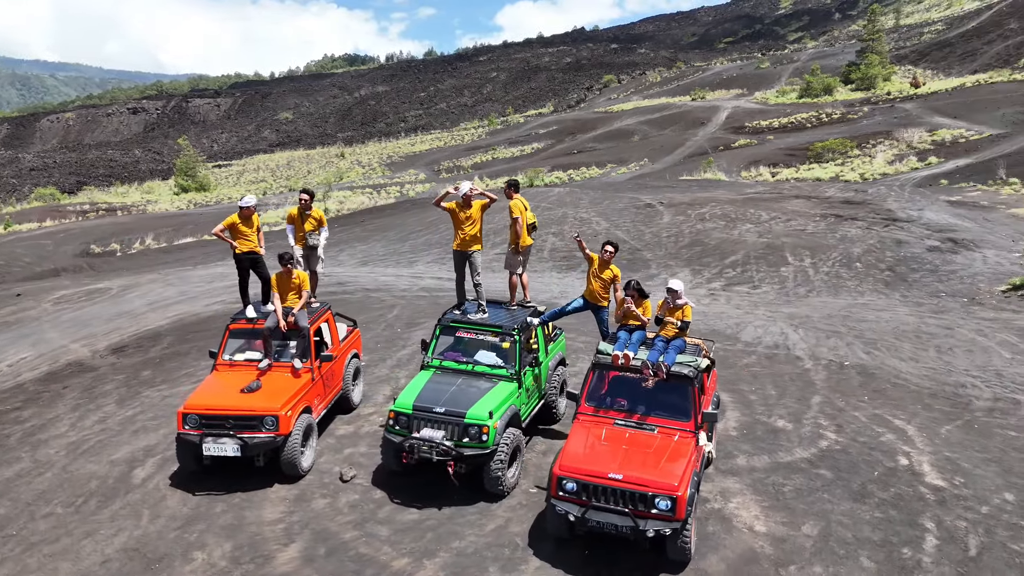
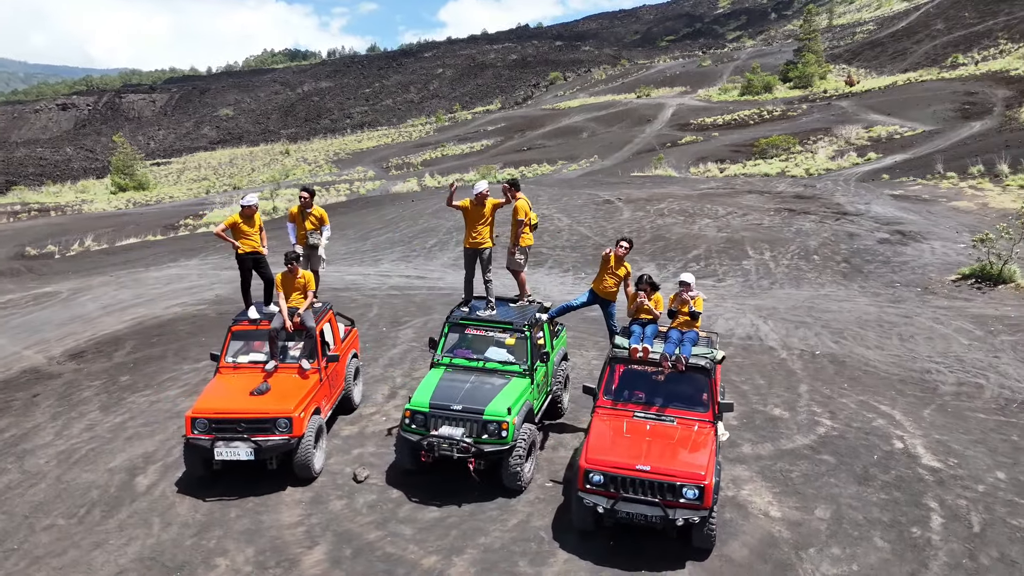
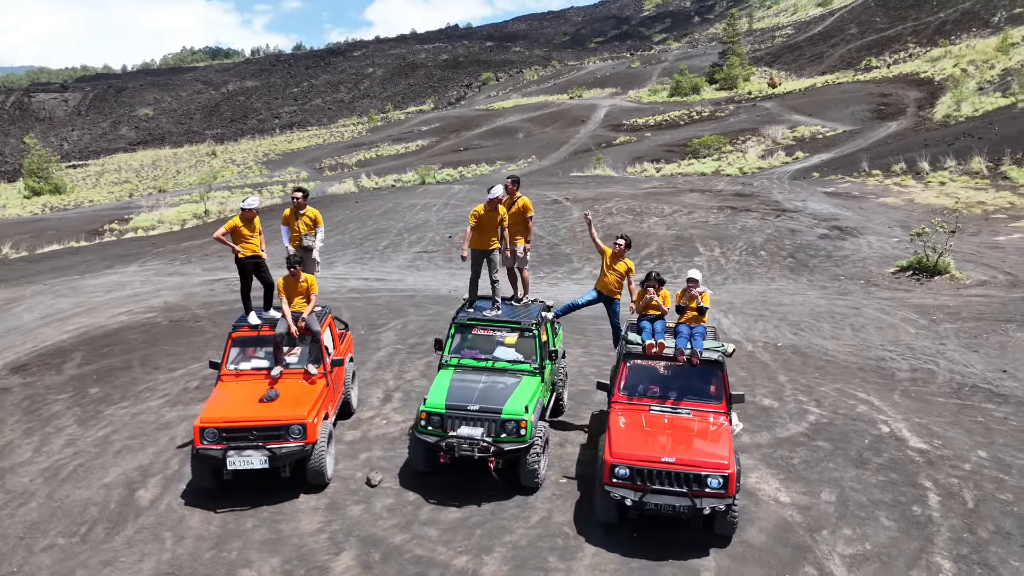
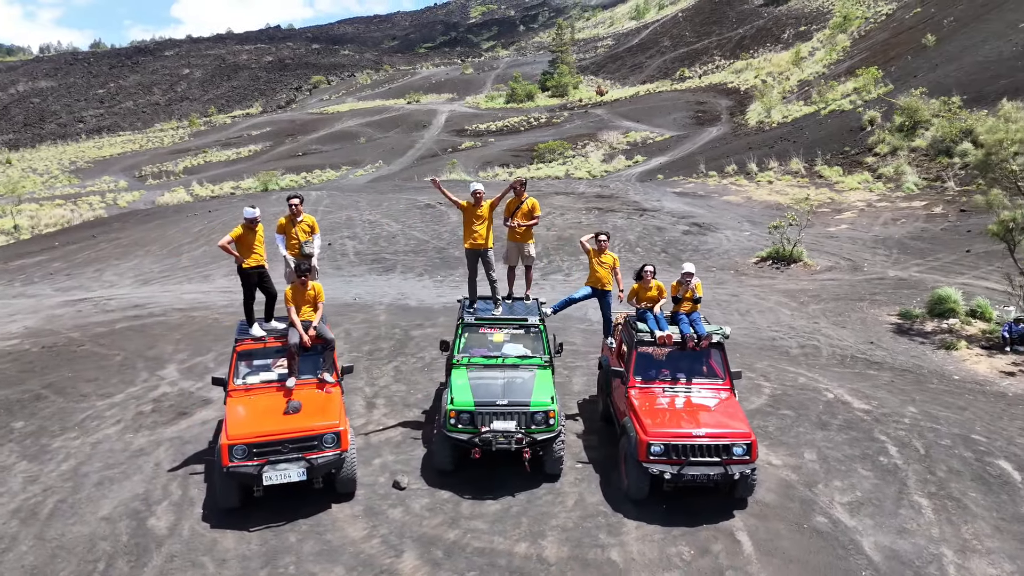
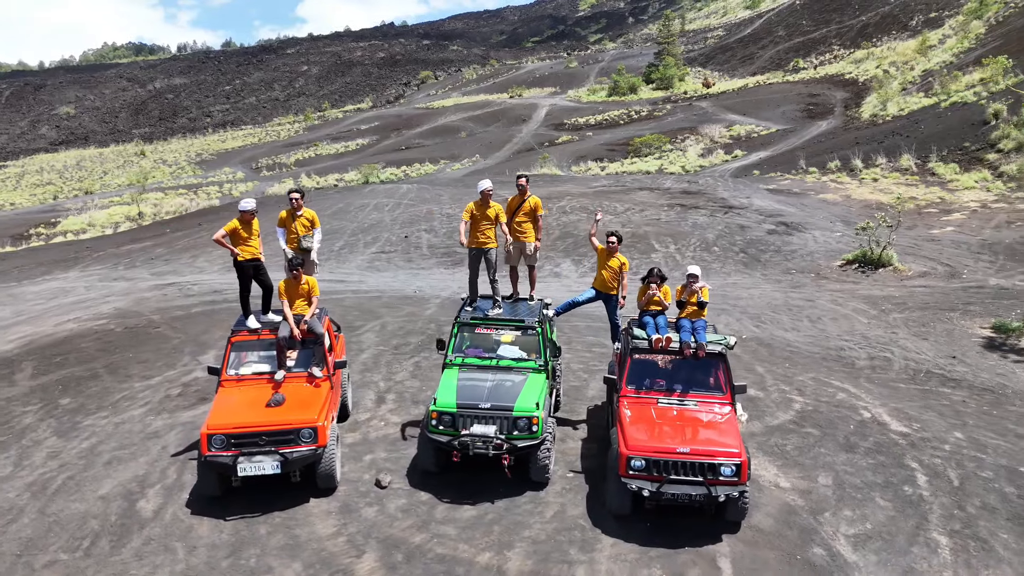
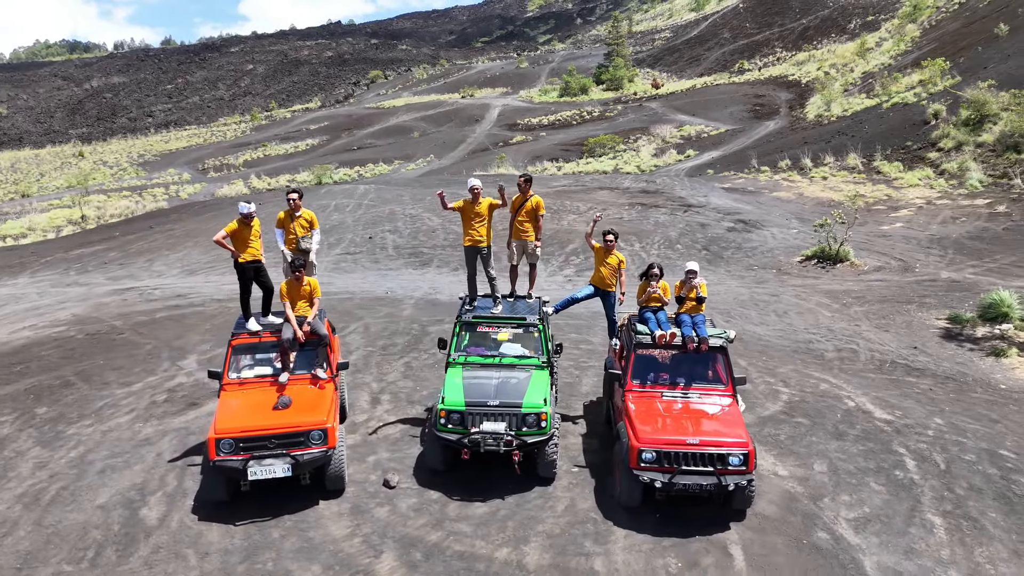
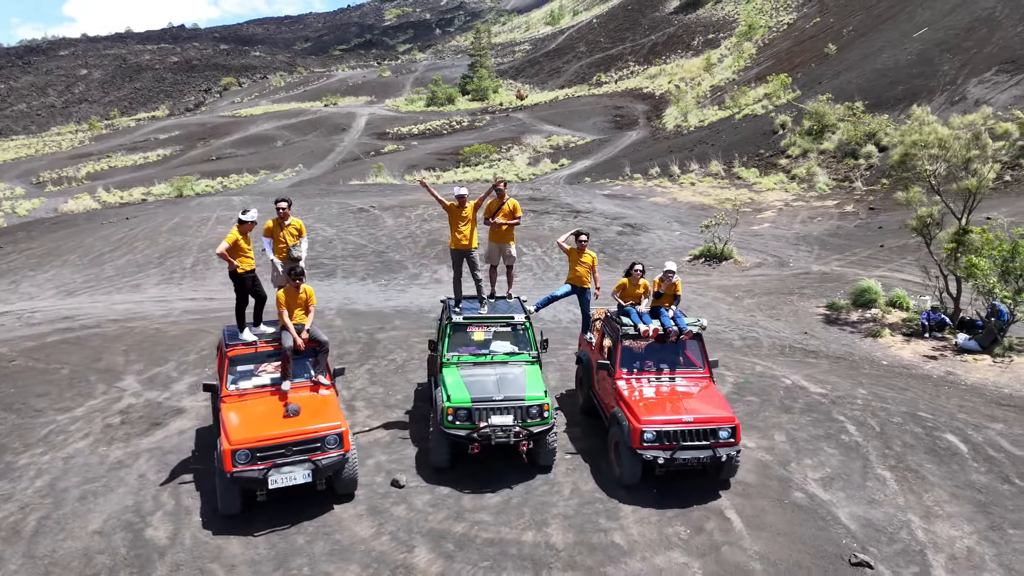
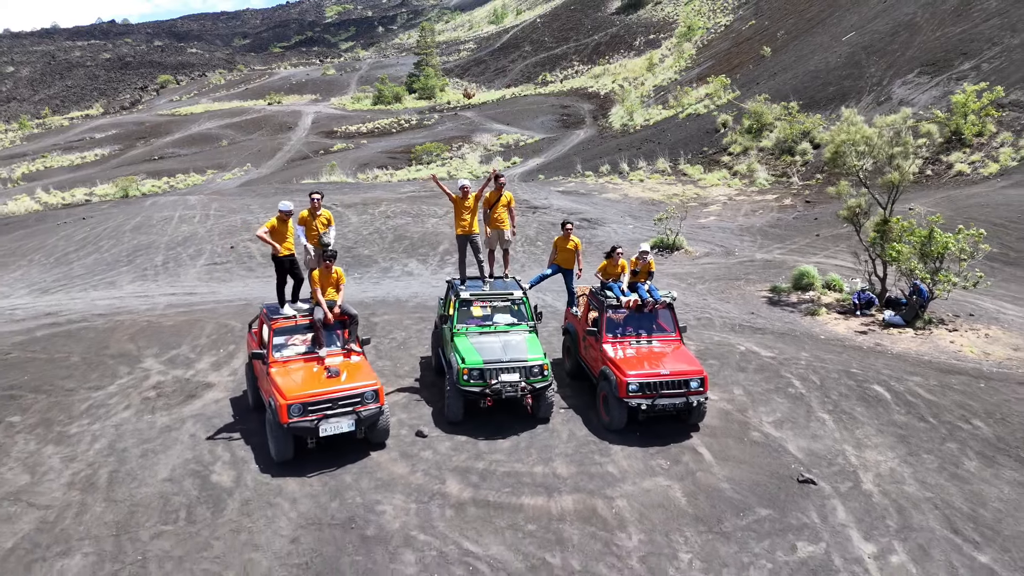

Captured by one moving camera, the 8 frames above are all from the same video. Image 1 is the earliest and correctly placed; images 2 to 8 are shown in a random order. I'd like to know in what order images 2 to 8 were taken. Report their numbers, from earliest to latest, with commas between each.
2, 3, 5, 6, 4, 7, 8
